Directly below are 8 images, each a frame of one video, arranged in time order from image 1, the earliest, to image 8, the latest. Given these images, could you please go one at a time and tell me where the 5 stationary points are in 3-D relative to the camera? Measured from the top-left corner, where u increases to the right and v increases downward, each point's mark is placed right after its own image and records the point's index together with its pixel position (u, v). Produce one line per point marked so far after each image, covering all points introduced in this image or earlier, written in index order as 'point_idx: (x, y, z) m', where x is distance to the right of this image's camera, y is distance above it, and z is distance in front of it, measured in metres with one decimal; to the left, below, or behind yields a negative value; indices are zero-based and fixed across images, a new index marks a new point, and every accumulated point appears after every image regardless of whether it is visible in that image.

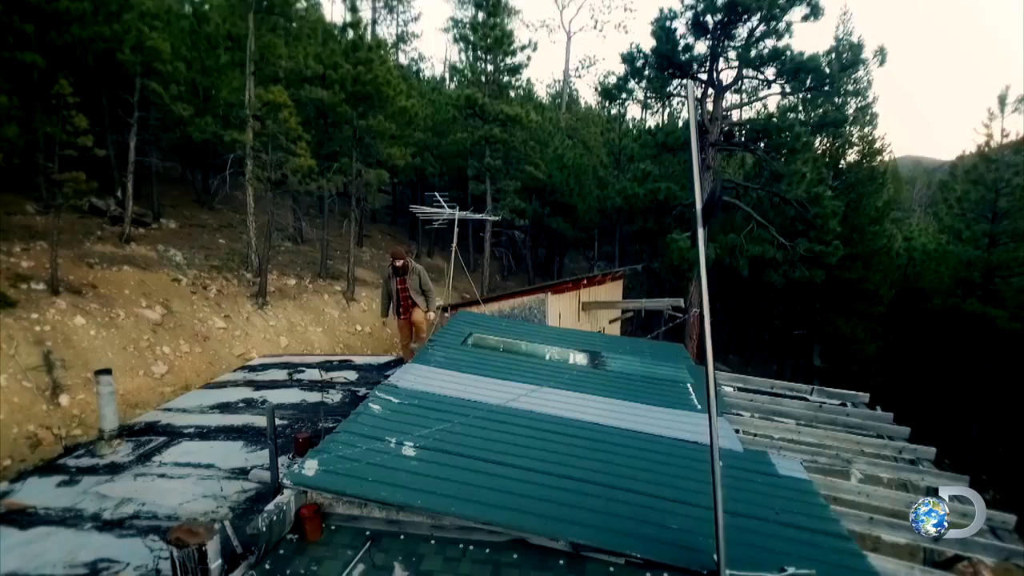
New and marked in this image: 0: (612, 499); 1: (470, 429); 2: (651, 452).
0: (+1.0, -2.1, +5.6) m
1: (-0.5, -1.7, +6.8) m
2: (+1.7, -1.9, +6.9) m
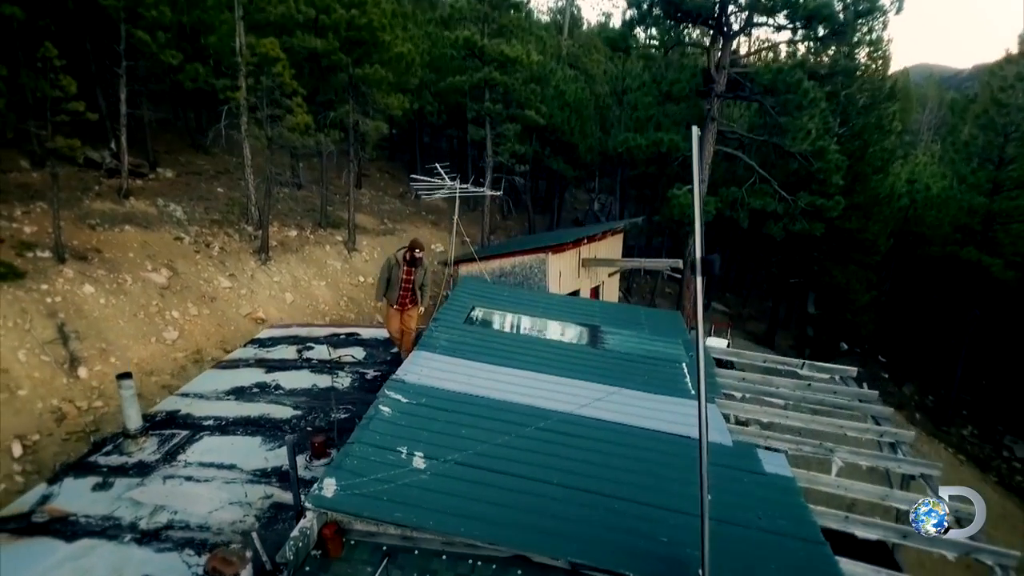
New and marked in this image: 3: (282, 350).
0: (+1.0, -2.4, +6.1) m
1: (-0.4, -1.8, +7.2) m
2: (+1.7, -2.1, +7.4) m
3: (-4.2, -1.2, +10.6) m
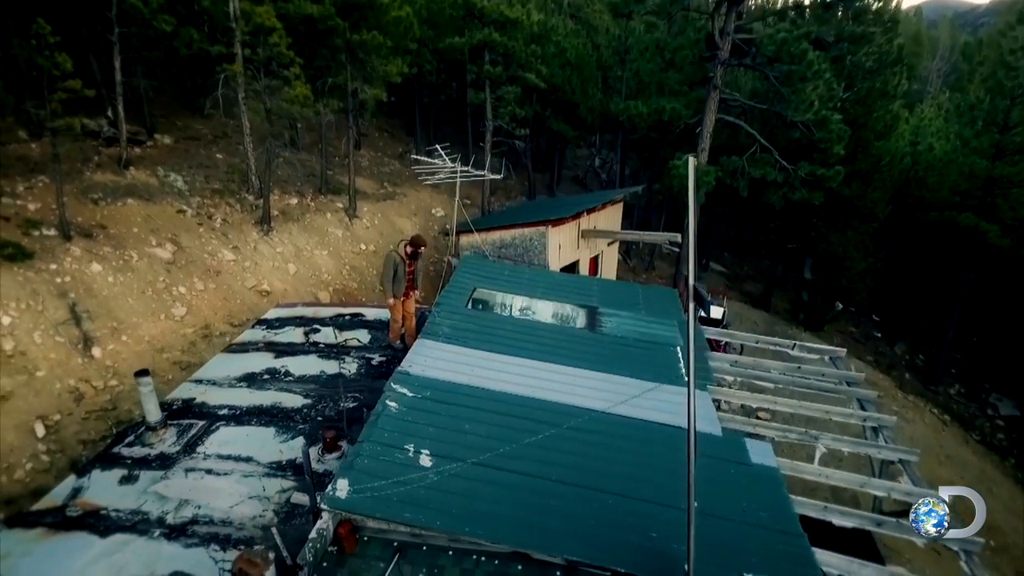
0: (+1.0, -2.5, +6.6) m
1: (-0.4, -1.8, +7.6) m
2: (+1.7, -2.1, +7.8) m
3: (-4.2, -0.9, +10.9) m
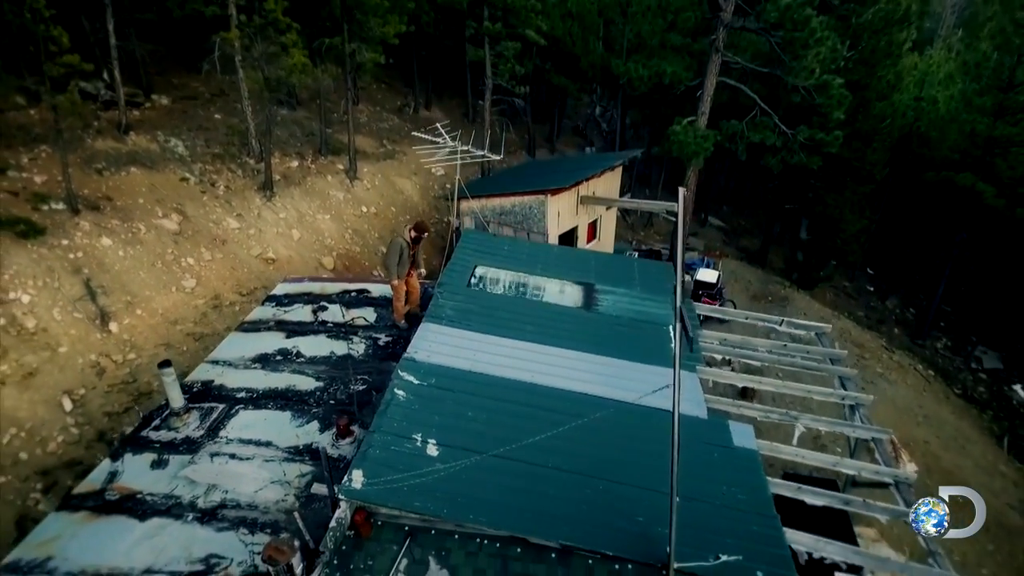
0: (+1.0, -2.6, +7.2) m
1: (-0.4, -1.8, +8.1) m
2: (+1.7, -2.0, +8.4) m
3: (-4.2, -0.5, +11.4) m
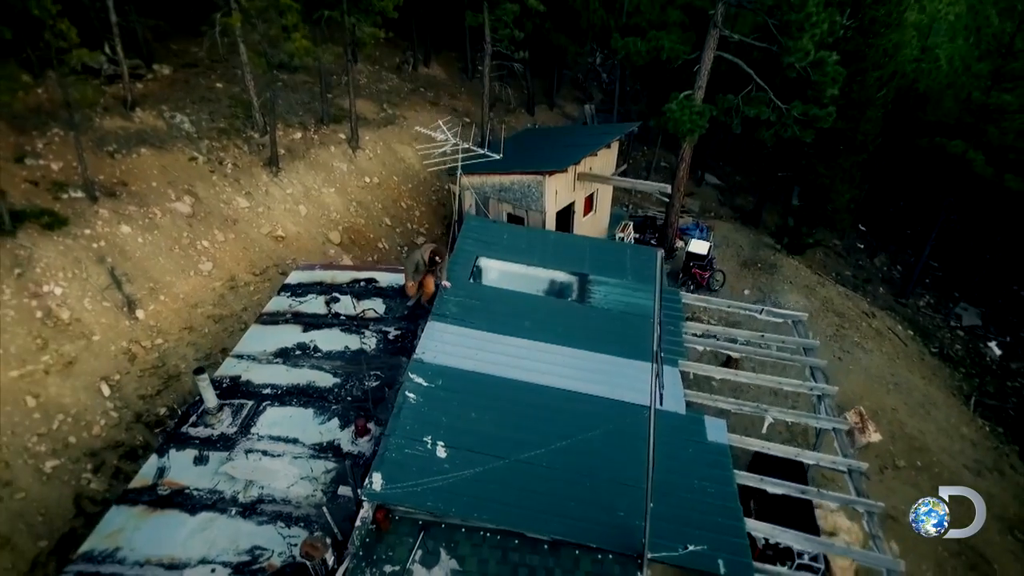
0: (+1.0, -2.9, +8.3) m
1: (-0.5, -2.0, +9.1) m
2: (+1.7, -2.2, +9.4) m
3: (-4.2, -0.3, +12.2) m
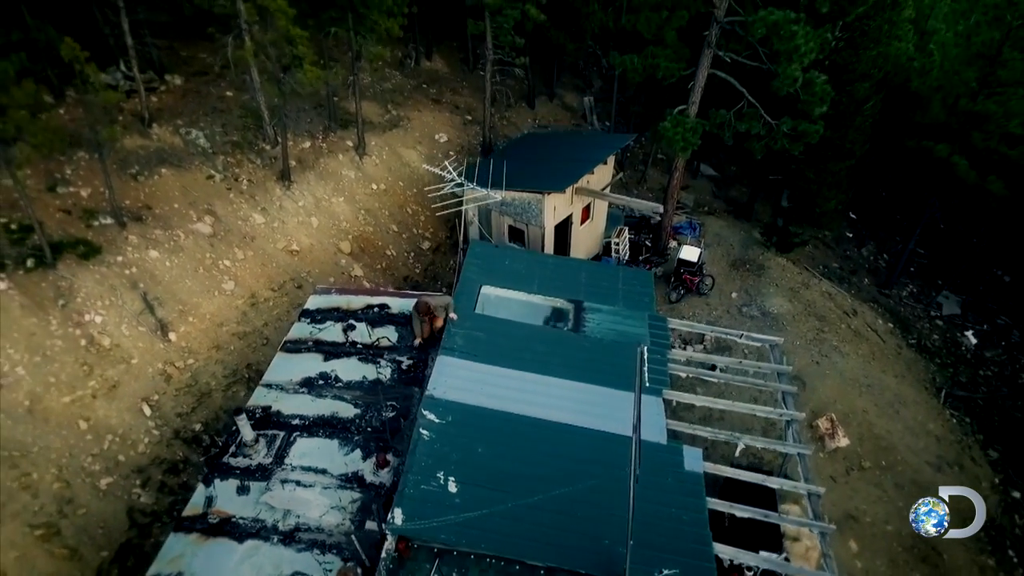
0: (+1.0, -3.9, +9.7) m
1: (-0.4, -2.9, +10.4) m
2: (+1.7, -3.1, +10.7) m
3: (-4.2, -1.0, +13.3) m
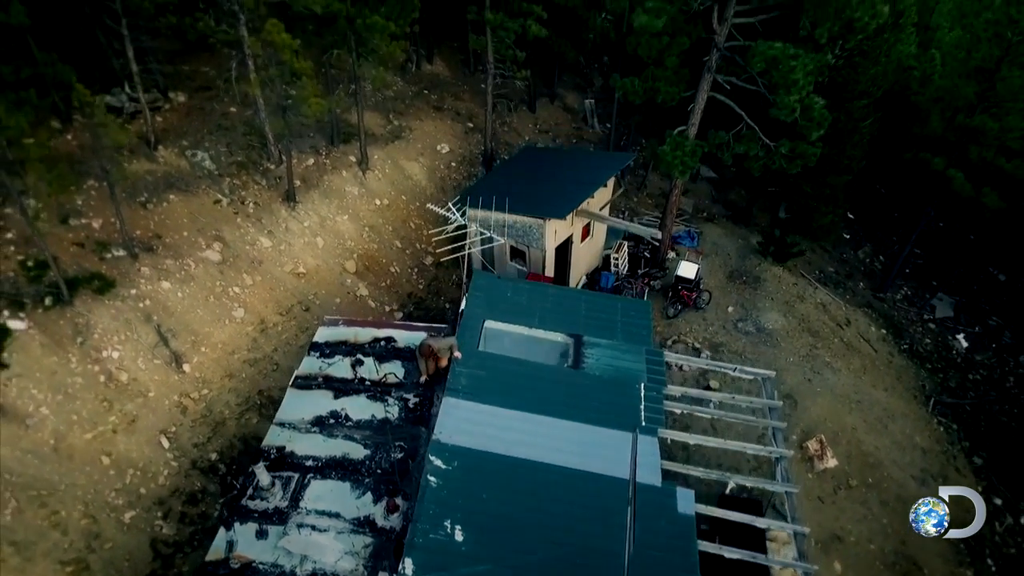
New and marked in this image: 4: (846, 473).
0: (+1.1, -5.0, +10.3) m
1: (-0.4, -4.0, +11.0) m
2: (+1.7, -4.2, +11.4) m
3: (-4.2, -1.9, +13.8) m
4: (+10.7, -5.9, +18.4) m
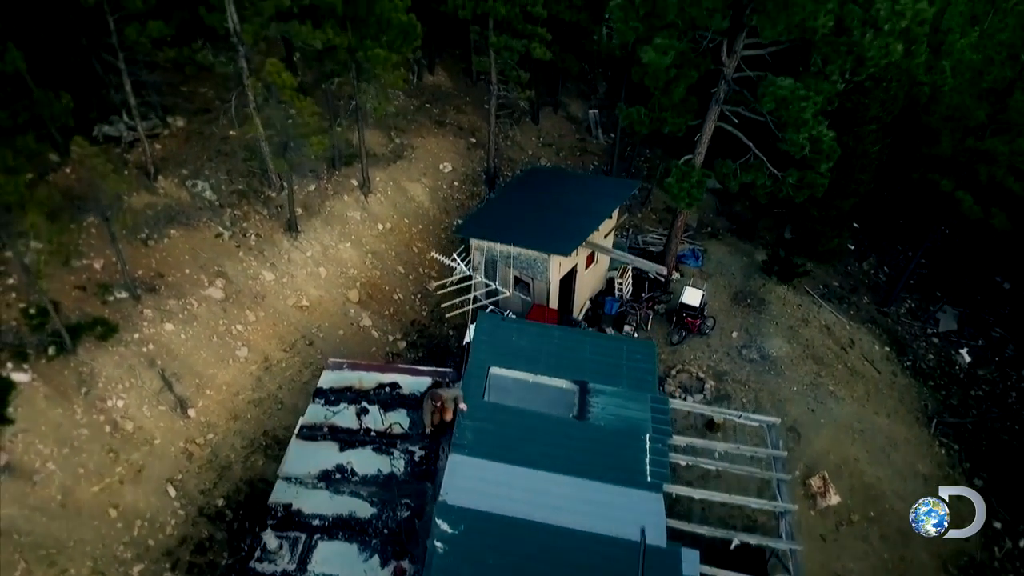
0: (+1.2, -6.3, +10.4) m
1: (-0.3, -5.3, +11.1) m
2: (+1.9, -5.5, +11.4) m
3: (-4.0, -3.0, +13.8) m
4: (+10.8, -7.0, +18.5) m
